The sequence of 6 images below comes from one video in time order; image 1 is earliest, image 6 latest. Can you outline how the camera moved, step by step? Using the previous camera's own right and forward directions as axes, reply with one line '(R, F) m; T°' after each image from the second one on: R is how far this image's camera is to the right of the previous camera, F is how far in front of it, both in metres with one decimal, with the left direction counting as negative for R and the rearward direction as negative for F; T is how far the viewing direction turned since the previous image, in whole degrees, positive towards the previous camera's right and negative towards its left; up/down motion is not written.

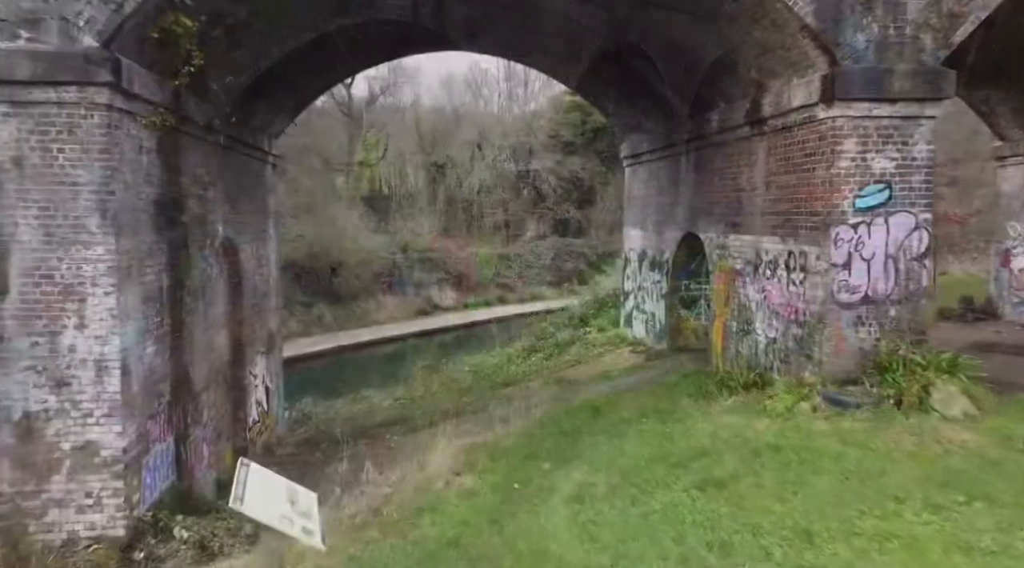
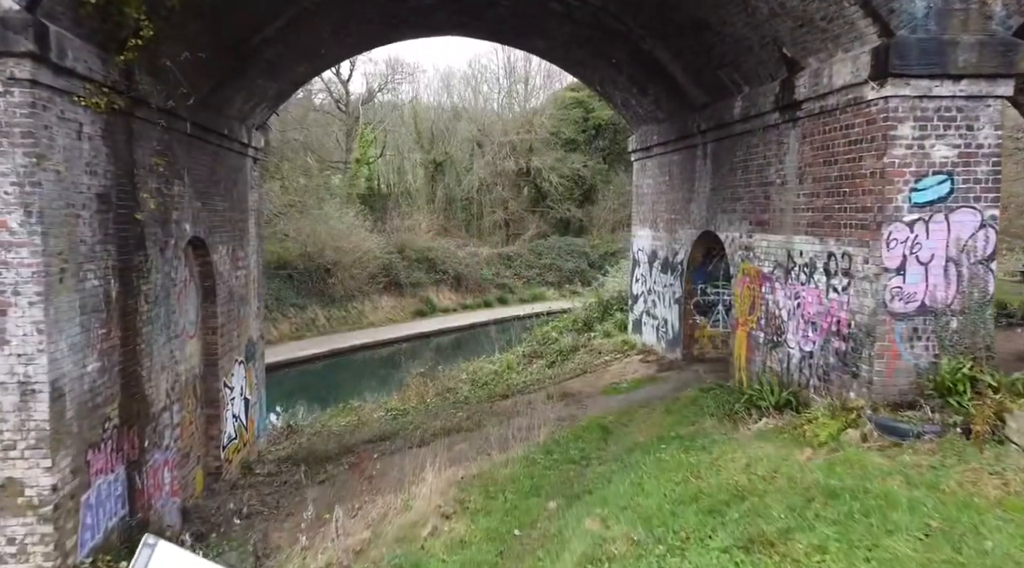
(0.0, +0.8) m; 0°
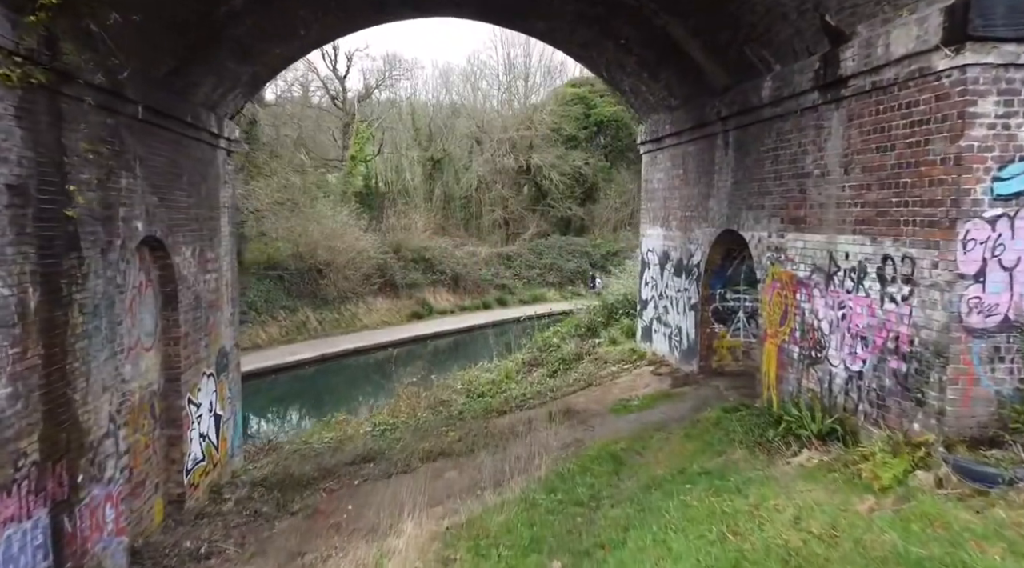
(0.0, +0.9) m; 0°
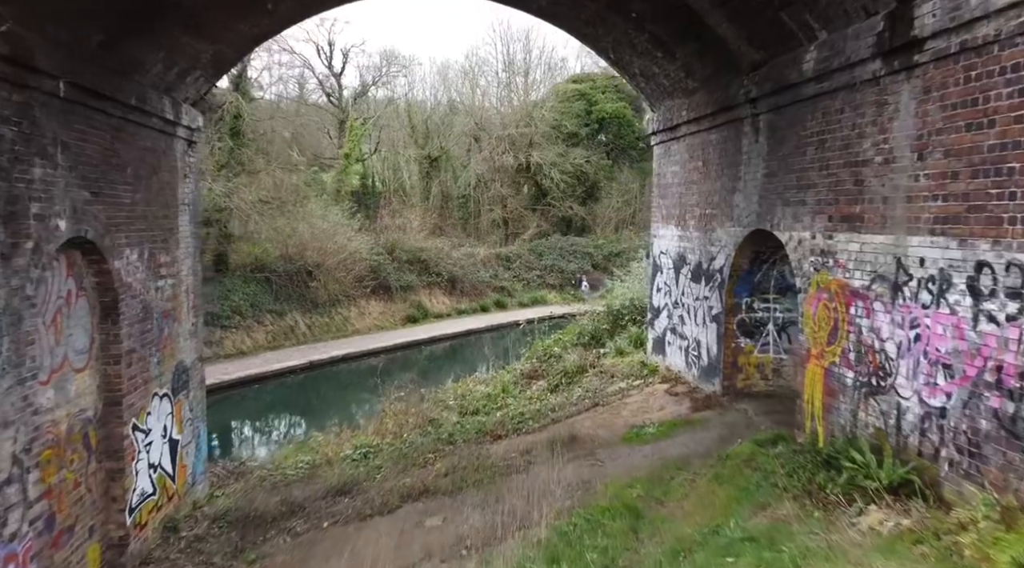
(+0.1, +1.1) m; 0°
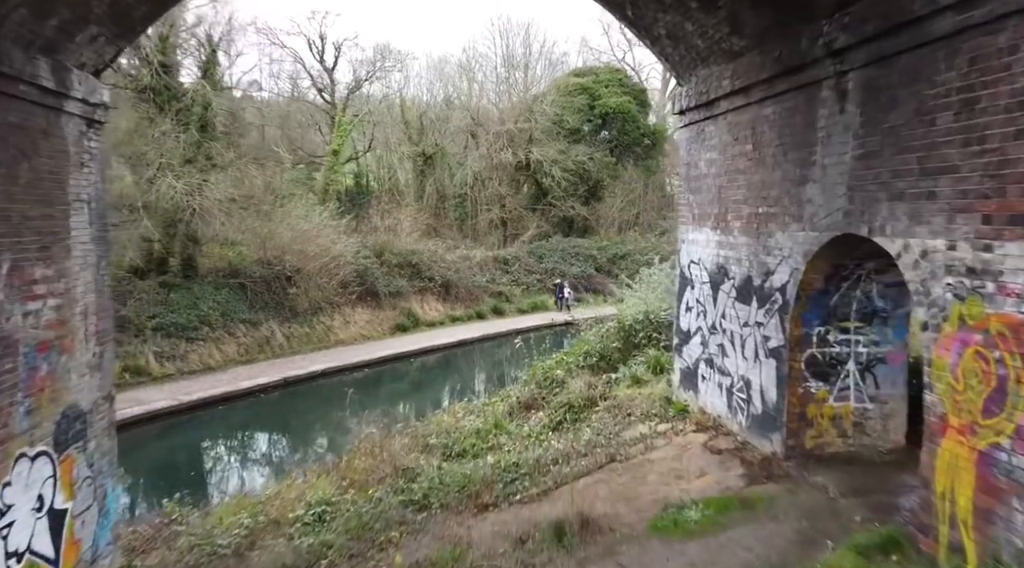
(+0.1, +1.9) m; 0°
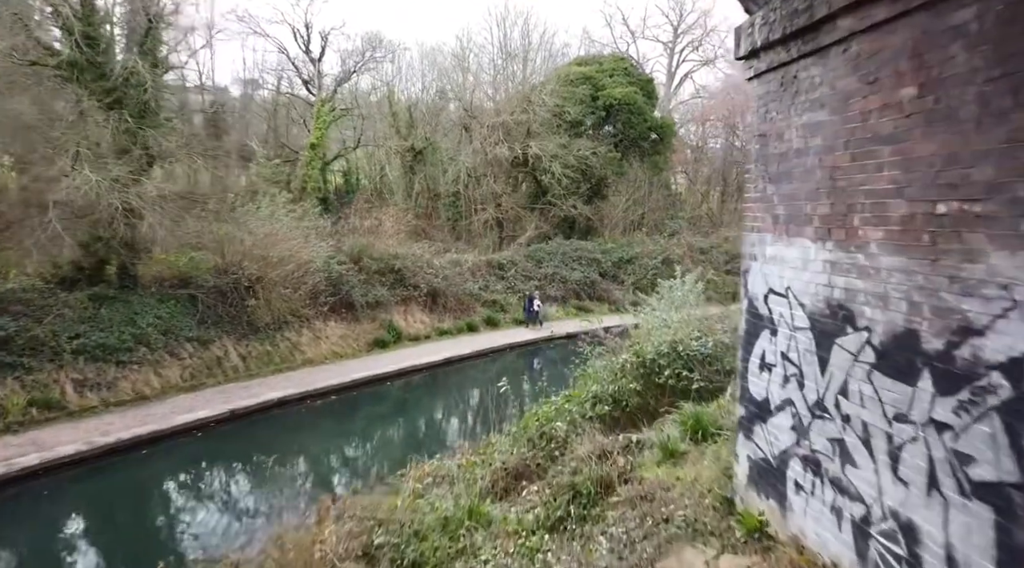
(+0.2, +2.8) m; 0°
